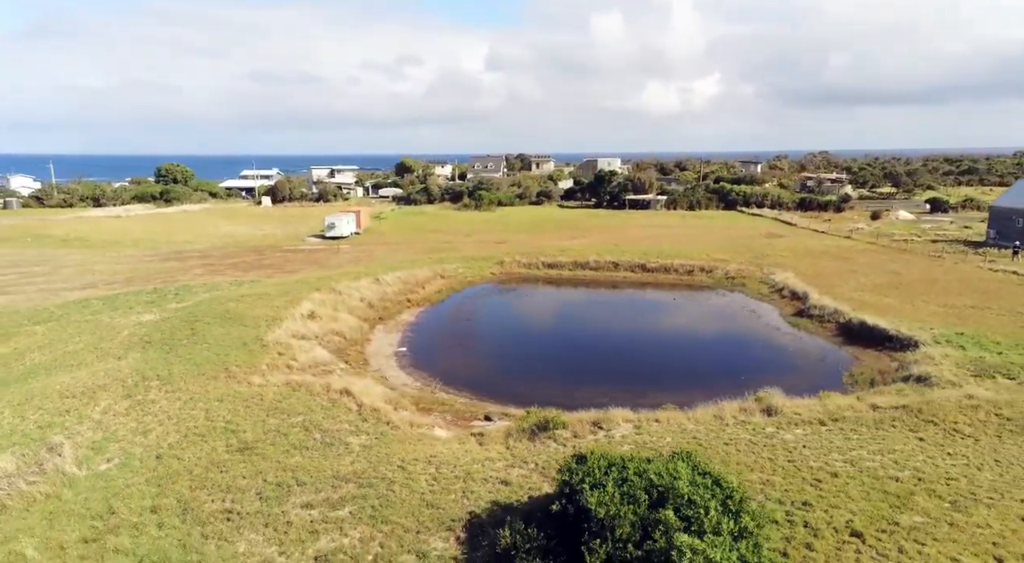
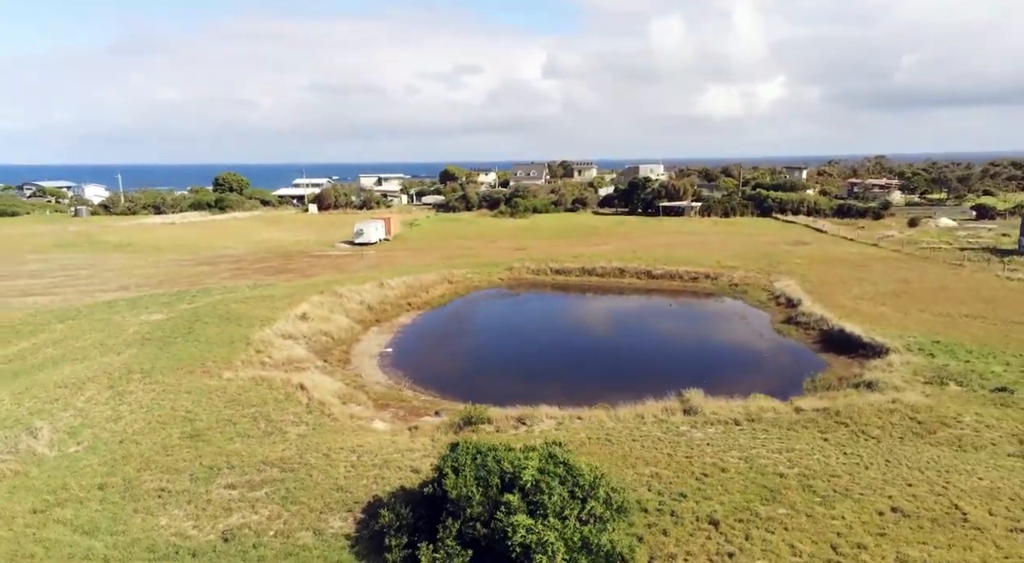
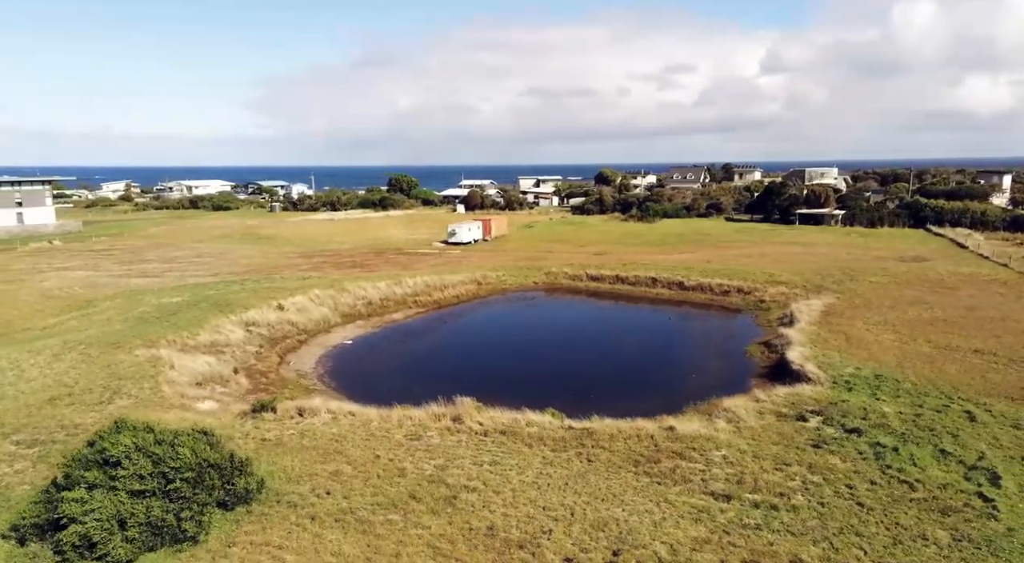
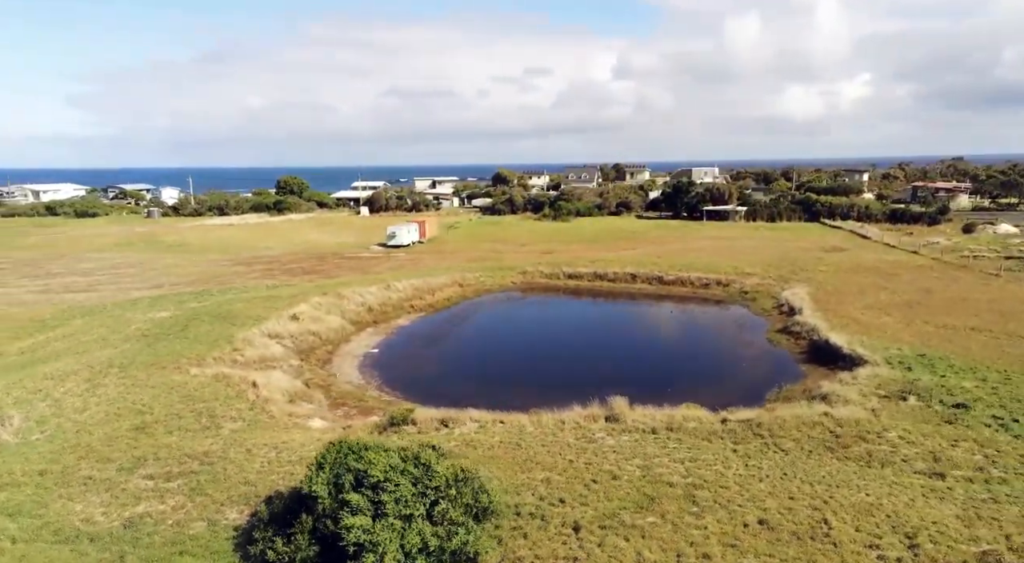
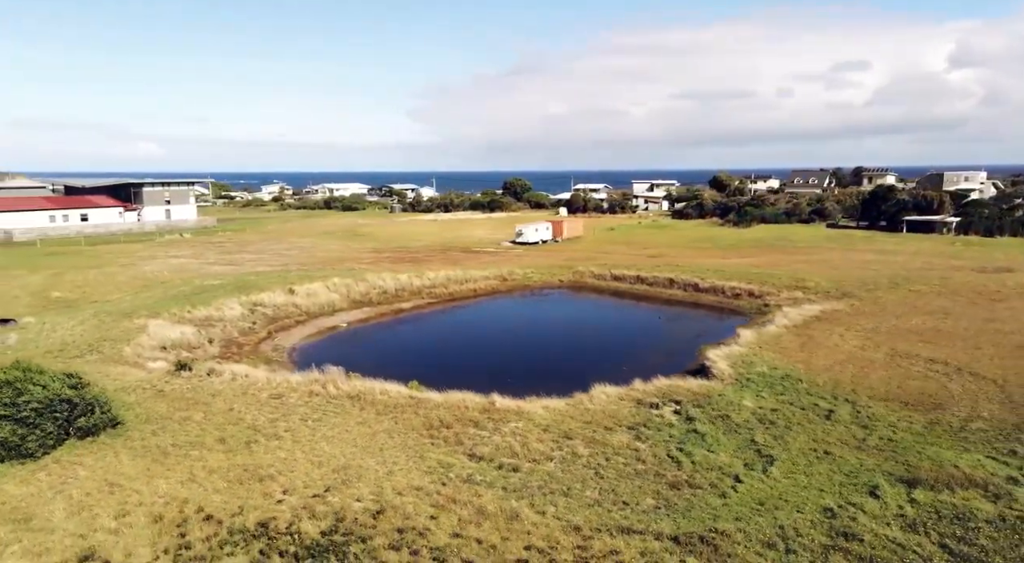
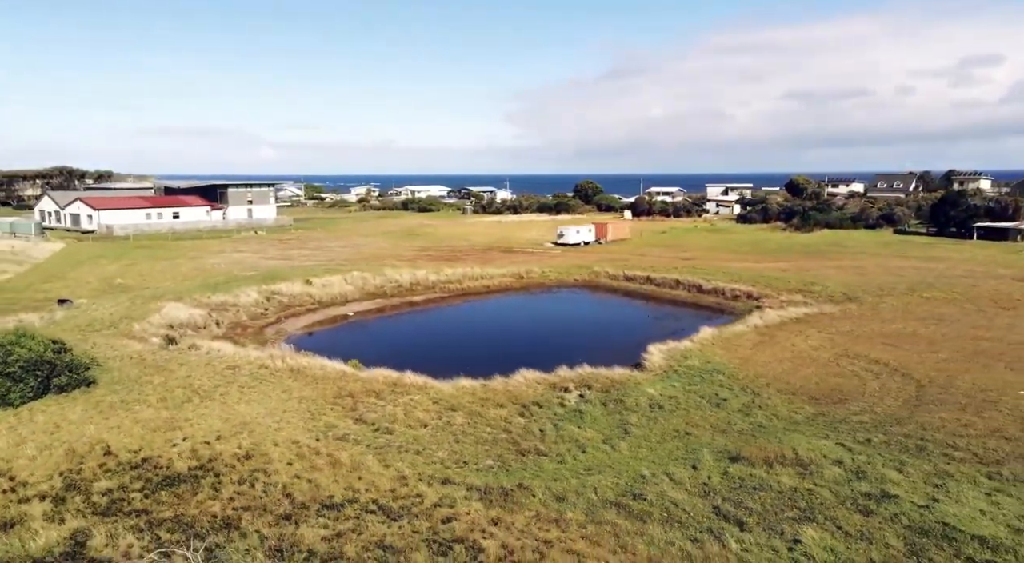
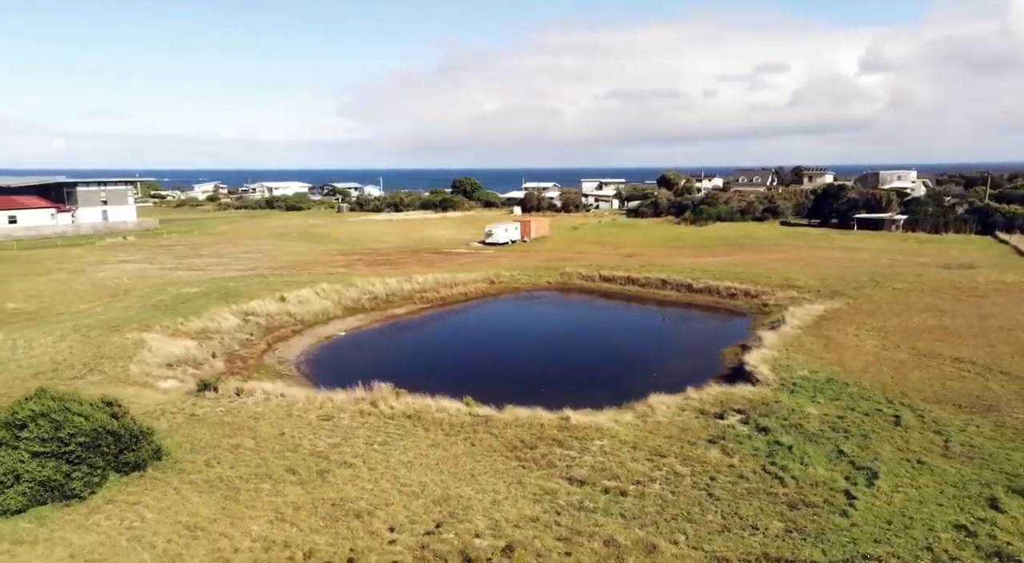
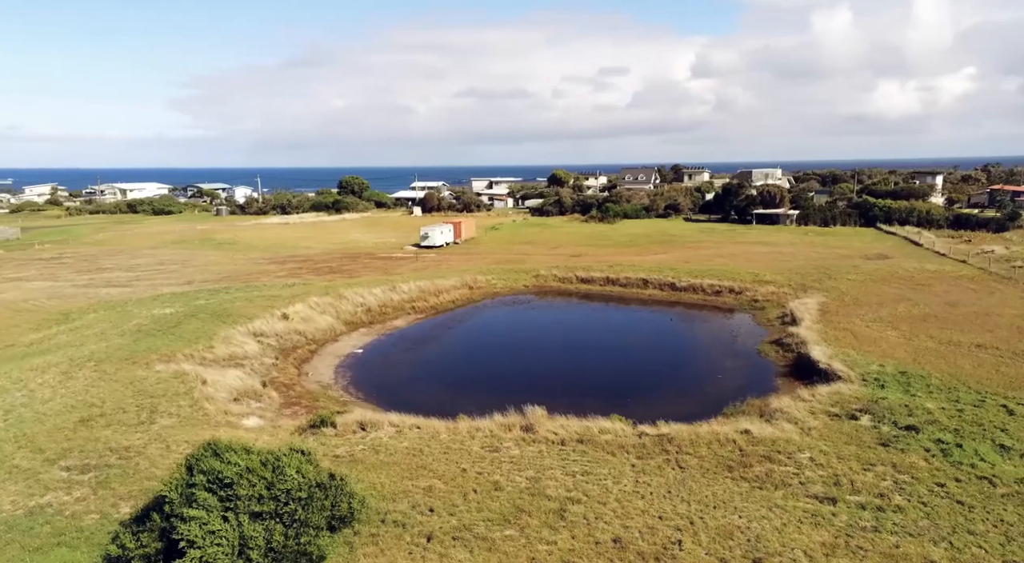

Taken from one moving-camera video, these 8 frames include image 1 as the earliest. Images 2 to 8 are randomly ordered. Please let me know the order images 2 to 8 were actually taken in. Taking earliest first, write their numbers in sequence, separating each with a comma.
2, 4, 8, 3, 7, 5, 6
